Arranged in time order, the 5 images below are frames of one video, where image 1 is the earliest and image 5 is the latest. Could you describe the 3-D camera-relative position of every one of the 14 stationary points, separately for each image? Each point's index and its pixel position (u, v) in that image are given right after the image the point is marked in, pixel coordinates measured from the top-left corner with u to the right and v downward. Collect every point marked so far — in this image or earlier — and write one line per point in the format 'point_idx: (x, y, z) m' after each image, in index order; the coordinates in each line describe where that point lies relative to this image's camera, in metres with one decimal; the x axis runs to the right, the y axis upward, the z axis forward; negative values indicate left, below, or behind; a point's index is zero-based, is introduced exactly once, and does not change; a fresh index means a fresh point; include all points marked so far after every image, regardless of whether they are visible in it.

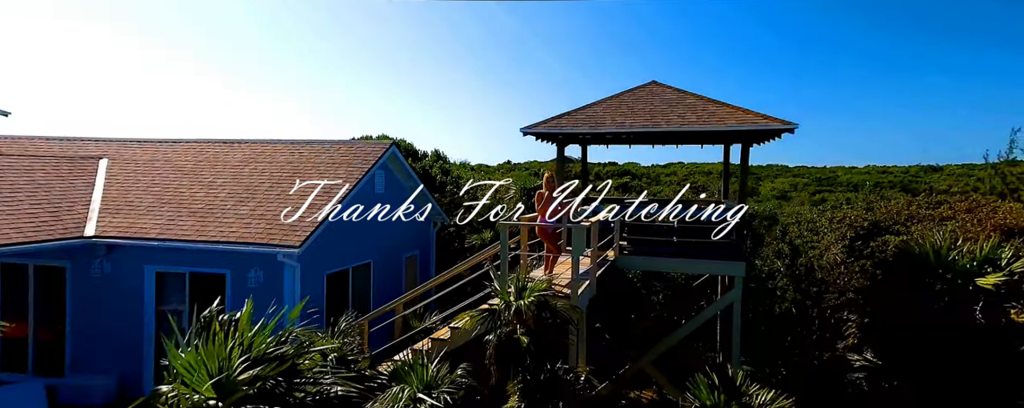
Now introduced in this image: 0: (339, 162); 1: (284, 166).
0: (-3.5, +1.0, +10.4) m
1: (-4.6, +0.8, +10.3) m
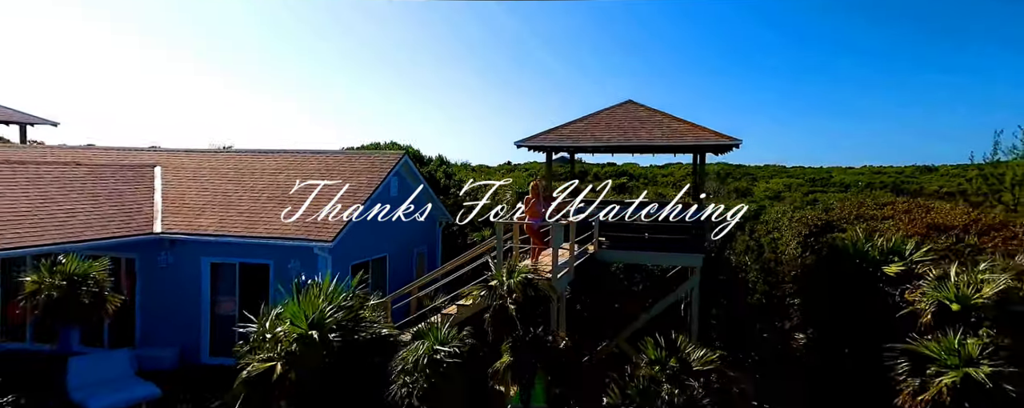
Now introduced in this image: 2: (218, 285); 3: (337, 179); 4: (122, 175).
0: (-3.6, +0.9, +12.1) m
1: (-4.7, +0.8, +12.0) m
2: (-5.5, -1.5, +9.4) m
3: (-4.0, +0.7, +11.7) m
4: (-8.8, +0.6, +11.6) m
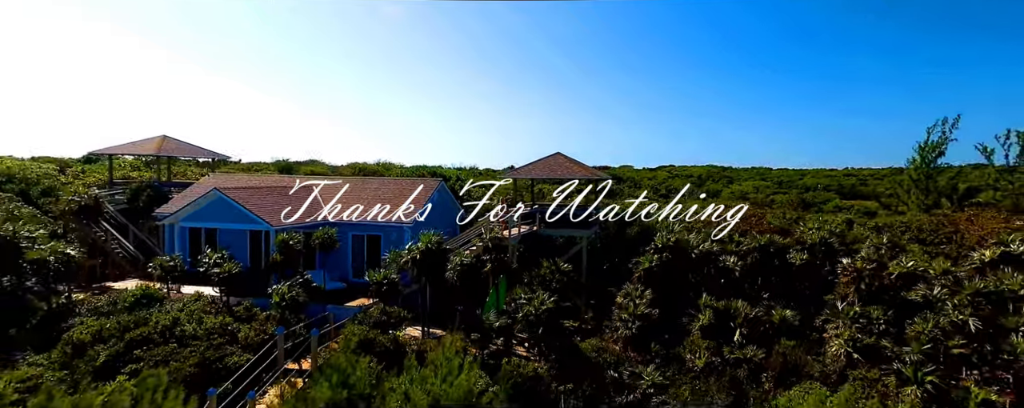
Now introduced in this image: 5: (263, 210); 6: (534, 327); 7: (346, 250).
0: (-4.2, +0.8, +23.1) m
1: (-5.3, +0.7, +23.0) m
2: (-6.2, -1.6, +20.4) m
3: (-4.6, +0.6, +22.7) m
4: (-9.5, +0.5, +22.6) m
5: (-9.2, -0.2, +19.1) m
6: (+0.6, -3.4, +14.4) m
7: (-6.6, -1.8, +20.3) m
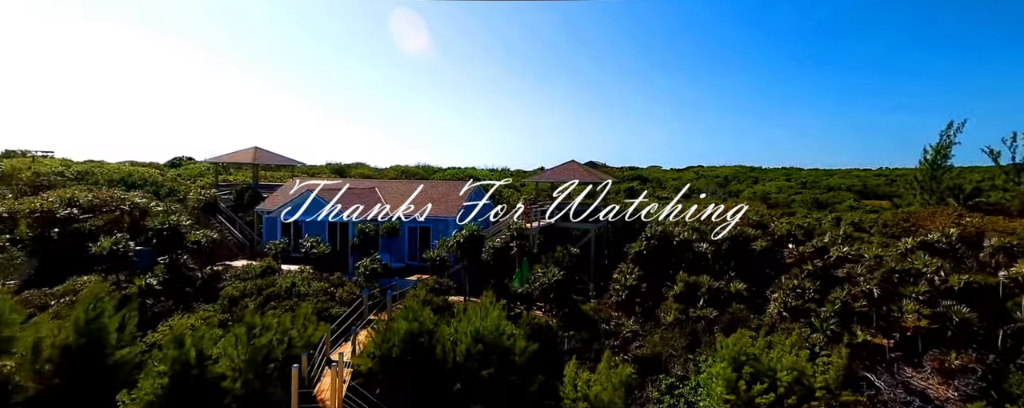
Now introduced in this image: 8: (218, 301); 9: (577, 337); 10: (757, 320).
0: (-3.0, +0.9, +28.3) m
1: (-4.0, +0.8, +28.3) m
2: (-5.1, -1.5, +25.7) m
3: (-3.4, +0.7, +27.9) m
4: (-8.2, +0.6, +28.2) m
5: (-8.1, -0.1, +24.7) m
6: (+1.4, -3.3, +19.4) m
7: (-5.5, -1.7, +25.7) m
8: (-10.2, -3.4, +17.9) m
9: (+2.2, -4.5, +17.5) m
10: (+8.2, -3.9, +17.2) m
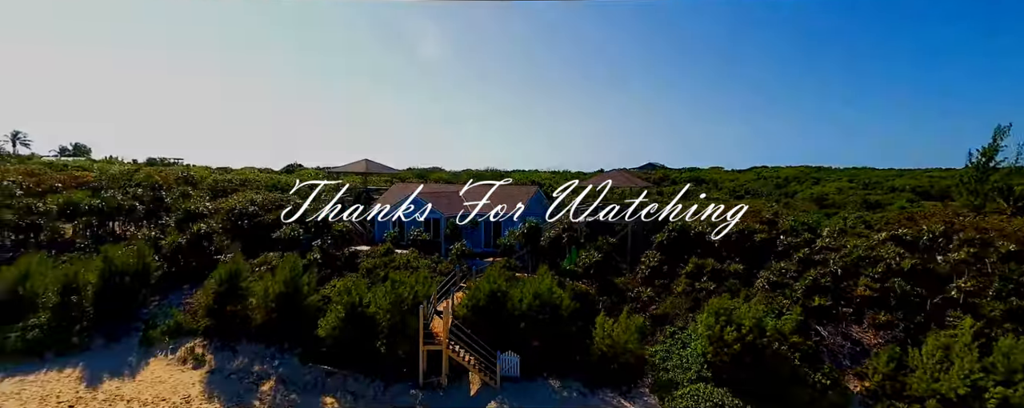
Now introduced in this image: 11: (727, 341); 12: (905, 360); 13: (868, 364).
0: (+0.8, +0.9, +35.5) m
1: (-0.3, +0.8, +35.6) m
2: (-1.7, -1.5, +33.2) m
3: (+0.3, +0.7, +35.2) m
4: (-4.5, +0.6, +36.0) m
5: (-4.8, -0.1, +32.5) m
6: (+4.0, -3.3, +26.1) m
7: (-2.1, -1.7, +33.2) m
8: (-7.7, -3.4, +26.1) m
9: (+4.6, -4.5, +24.1) m
10: (+10.5, -3.9, +23.1) m
11: (+7.9, -5.1, +18.9) m
12: (+13.9, -5.5, +18.1) m
13: (+13.0, -5.9, +18.8) m
